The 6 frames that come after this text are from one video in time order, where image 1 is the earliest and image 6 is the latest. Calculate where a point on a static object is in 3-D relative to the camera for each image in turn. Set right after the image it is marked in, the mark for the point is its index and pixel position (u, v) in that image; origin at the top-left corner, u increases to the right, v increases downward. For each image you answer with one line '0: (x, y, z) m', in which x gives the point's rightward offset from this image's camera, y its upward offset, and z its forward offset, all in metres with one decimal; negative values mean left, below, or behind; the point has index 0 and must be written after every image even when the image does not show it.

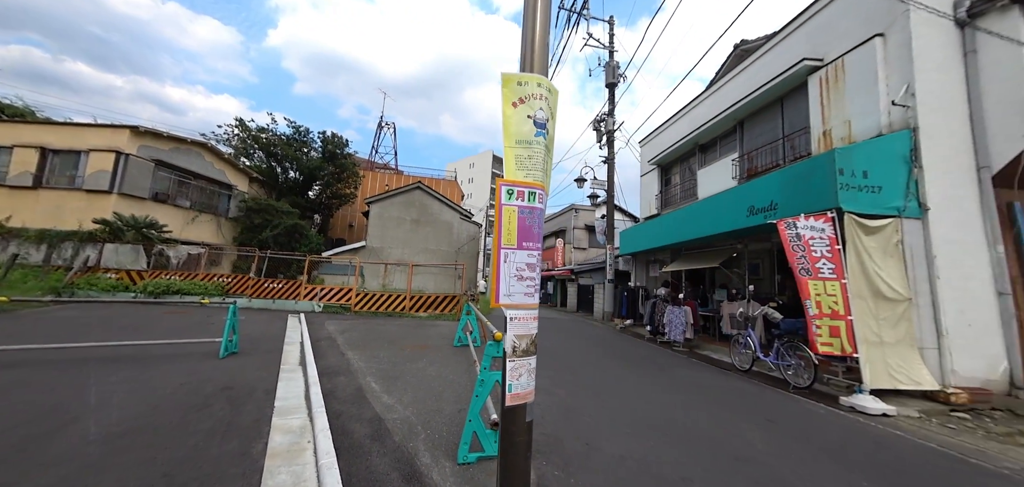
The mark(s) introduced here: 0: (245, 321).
0: (-8.4, -2.4, +9.9) m
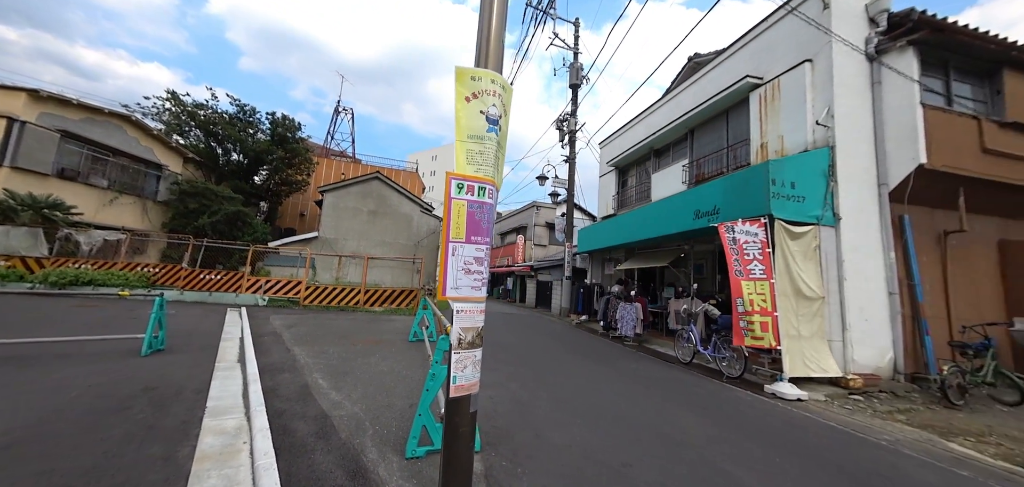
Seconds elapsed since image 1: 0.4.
0: (-9.6, -2.0, +8.9) m
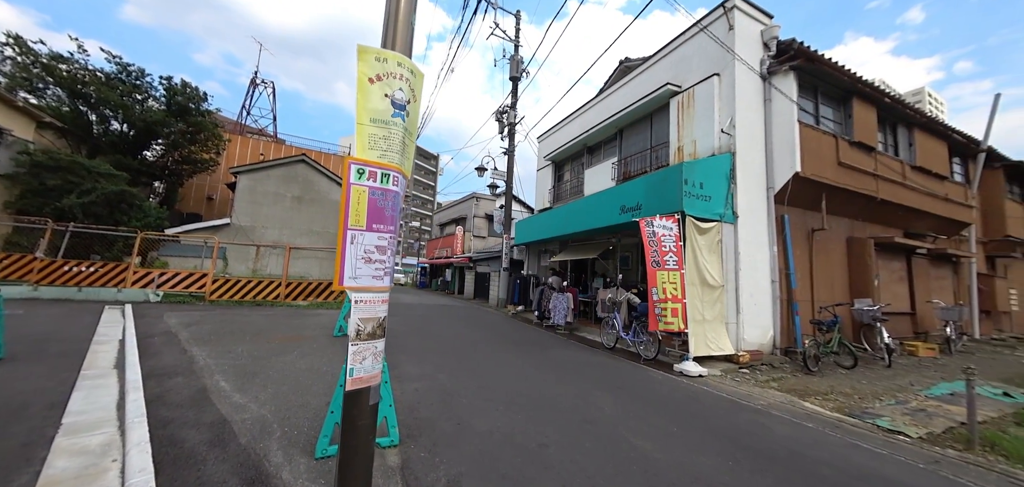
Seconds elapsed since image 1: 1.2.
0: (-11.2, -1.7, +7.2) m
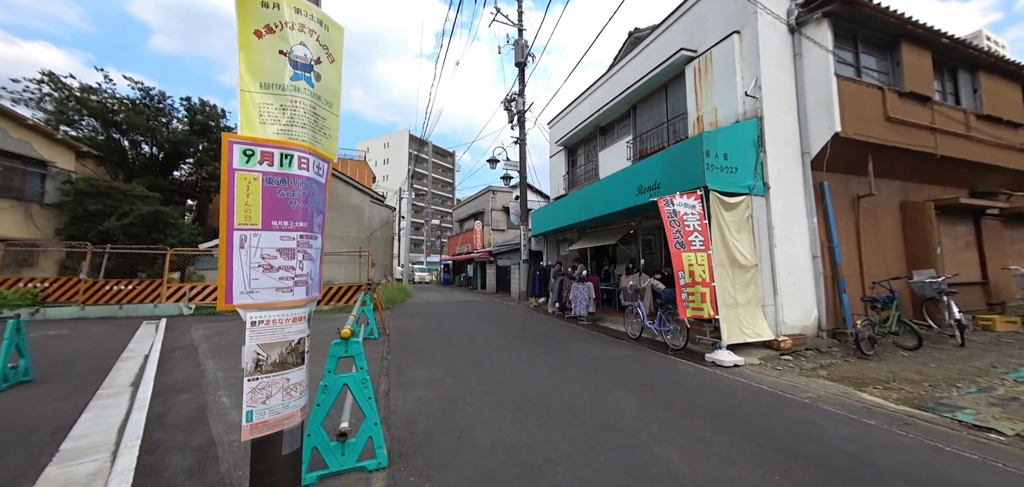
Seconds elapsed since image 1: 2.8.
0: (-10.8, -2.2, +7.6) m
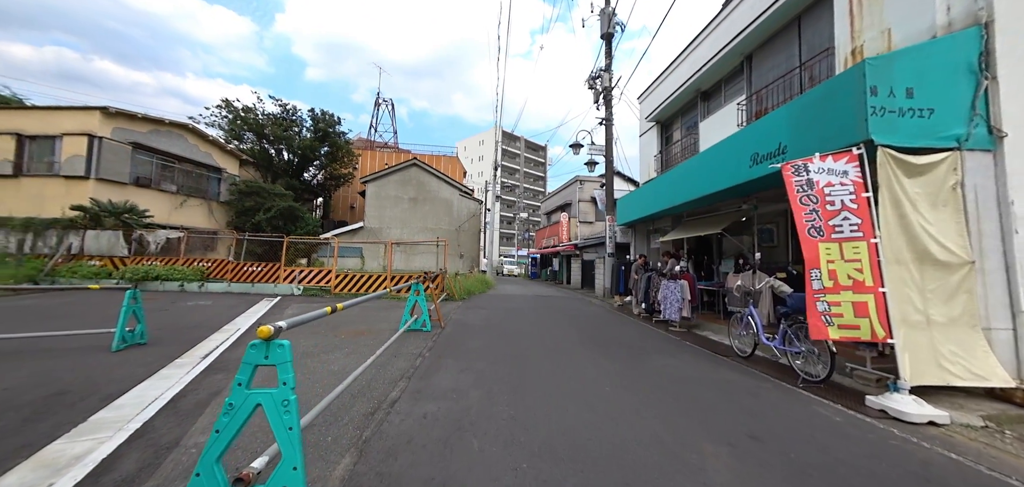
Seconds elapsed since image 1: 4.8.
0: (-9.1, -1.9, +9.4) m
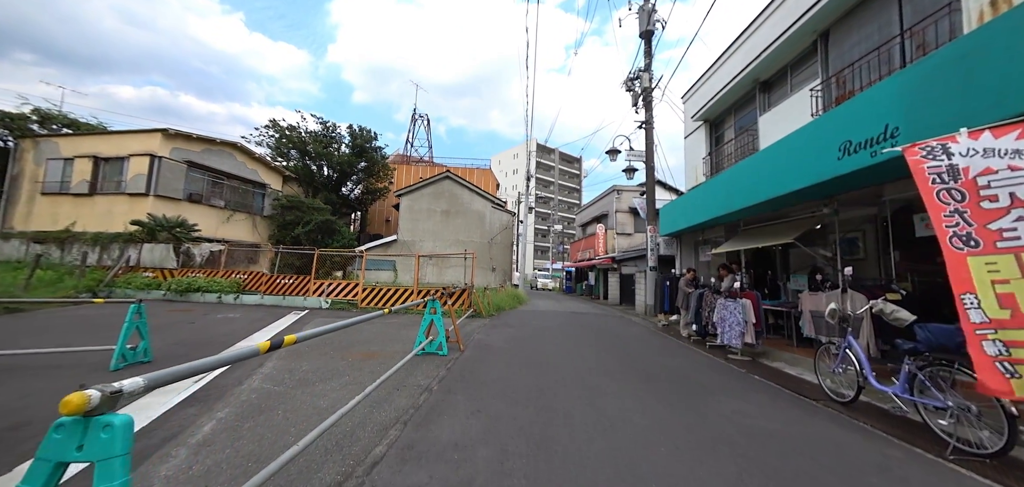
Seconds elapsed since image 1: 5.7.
0: (-8.3, -2.2, +9.4) m
